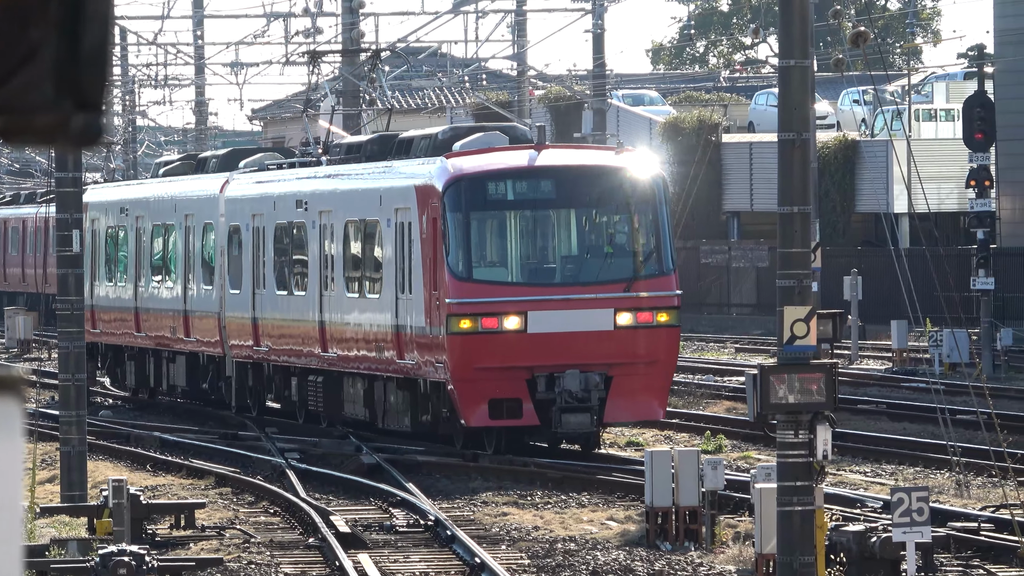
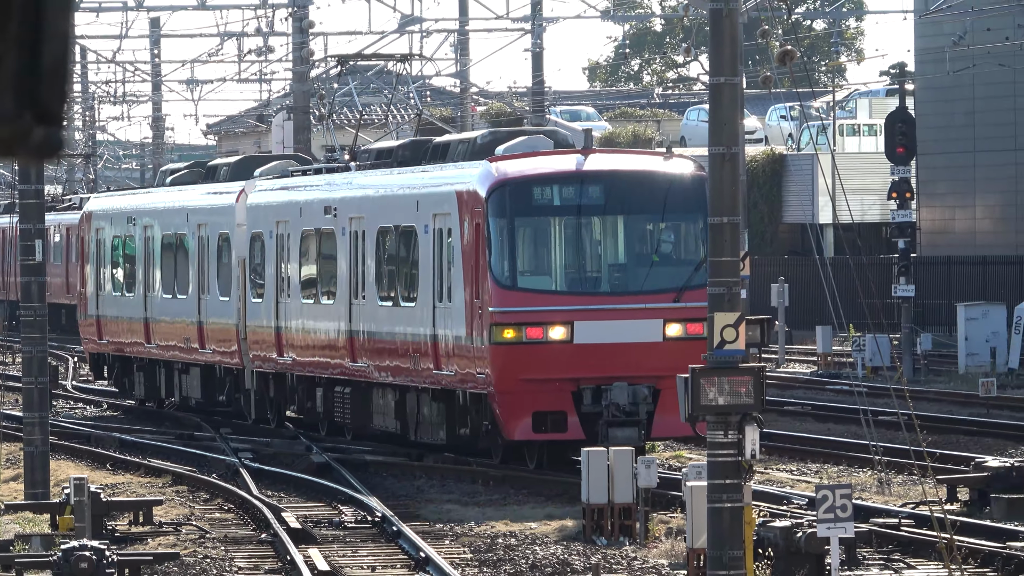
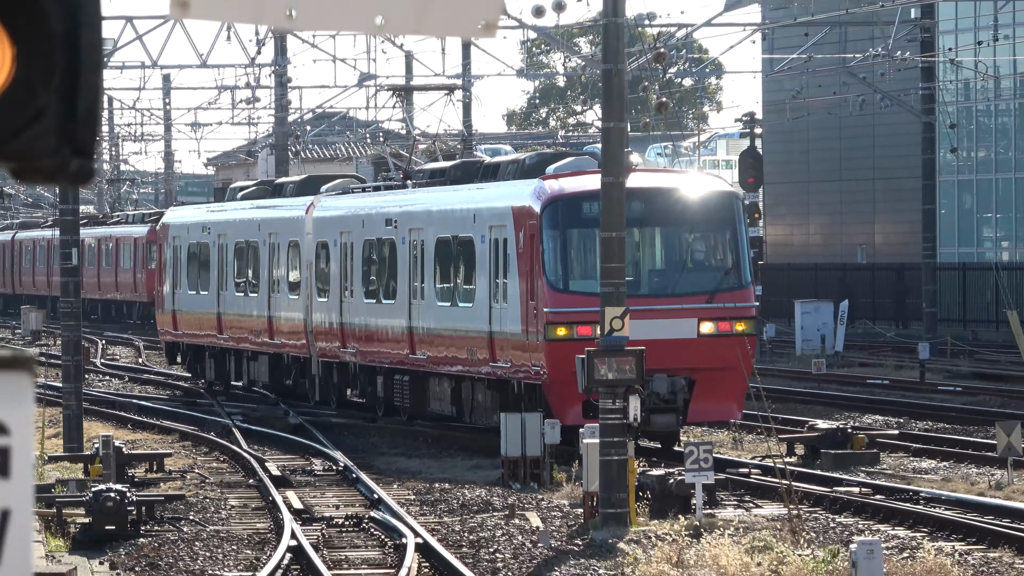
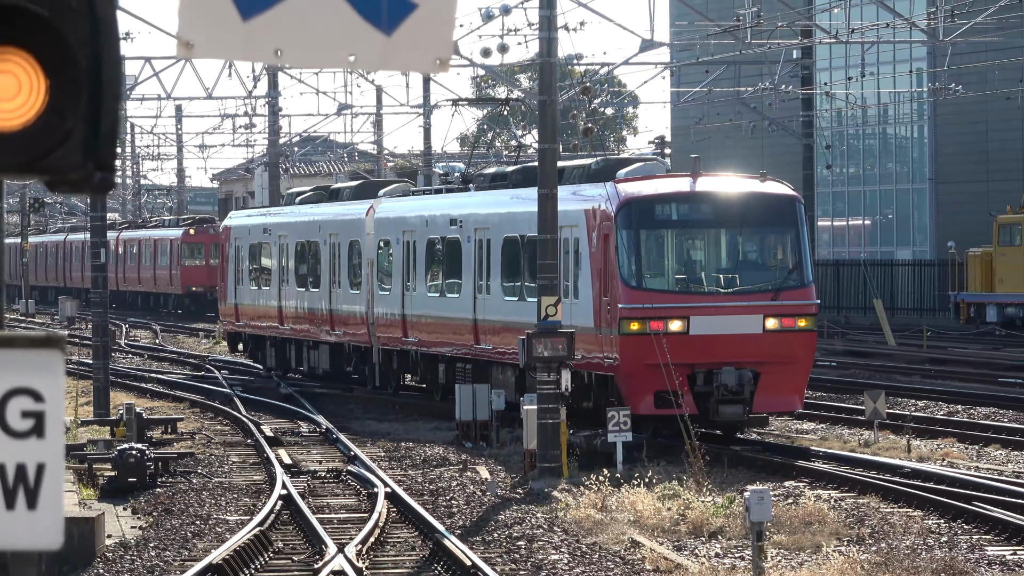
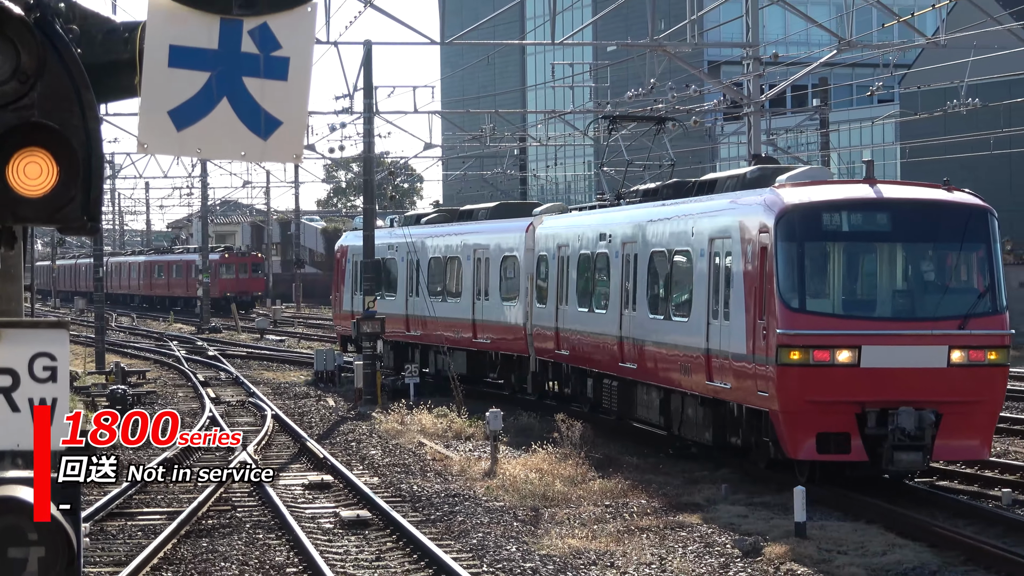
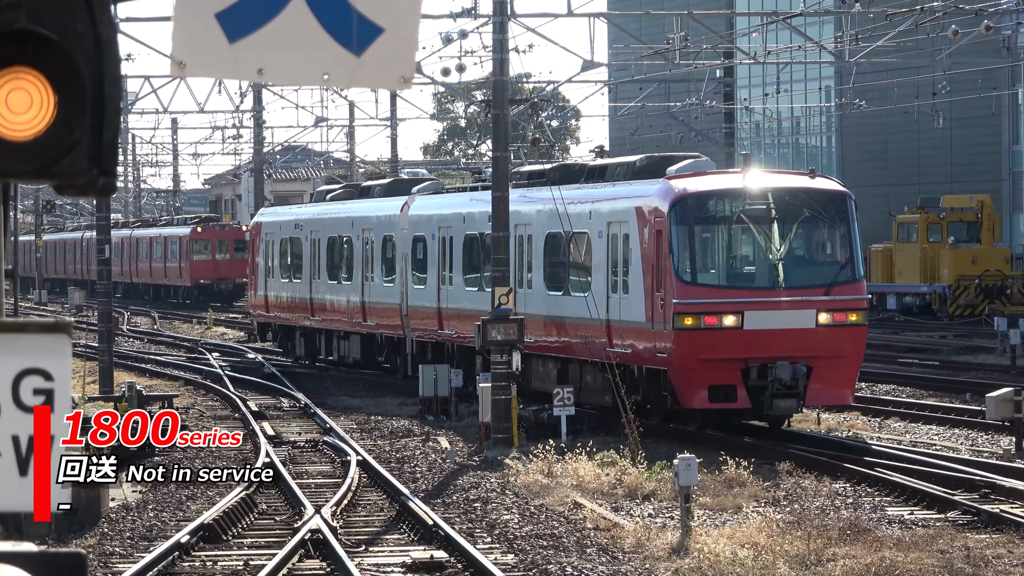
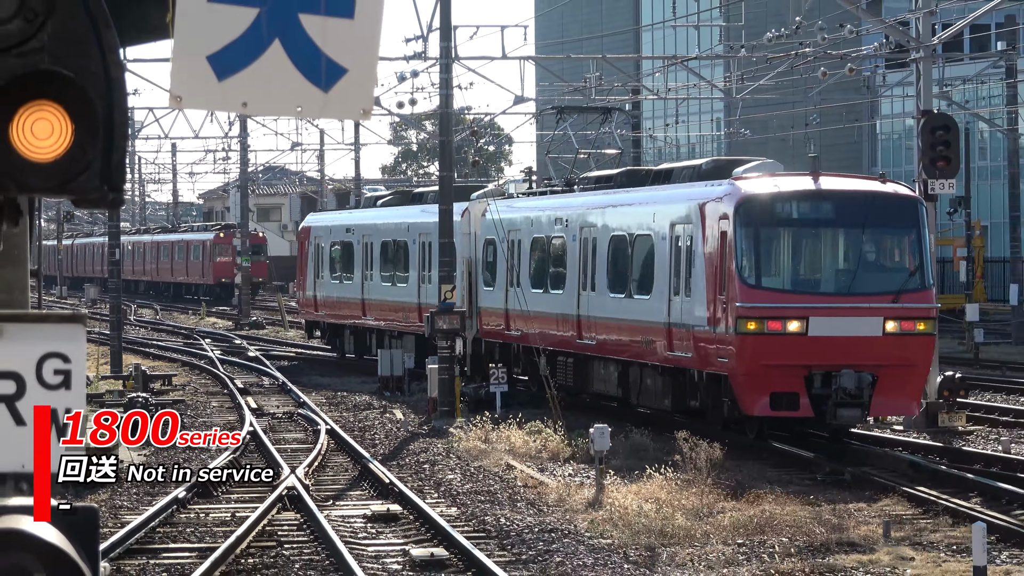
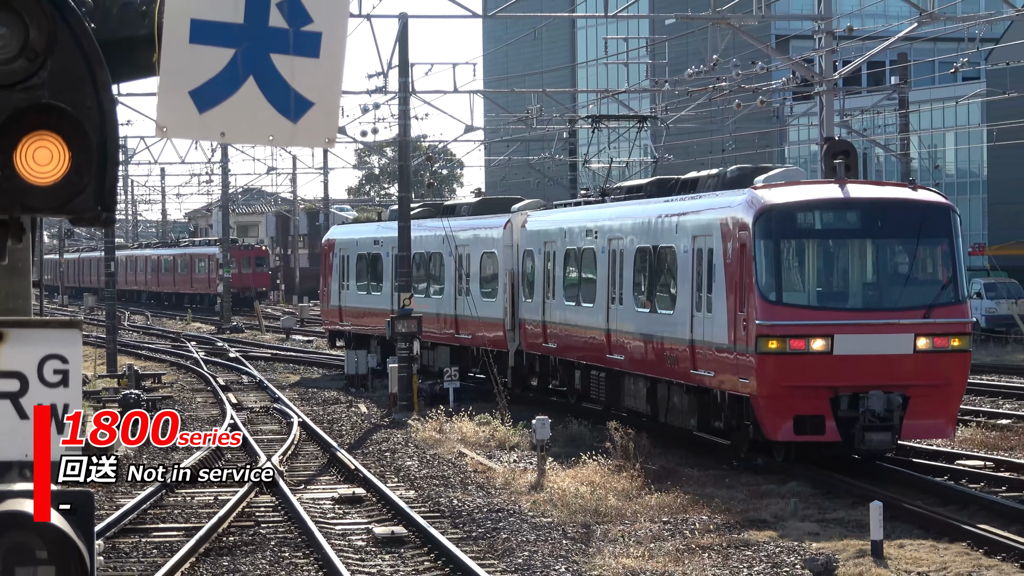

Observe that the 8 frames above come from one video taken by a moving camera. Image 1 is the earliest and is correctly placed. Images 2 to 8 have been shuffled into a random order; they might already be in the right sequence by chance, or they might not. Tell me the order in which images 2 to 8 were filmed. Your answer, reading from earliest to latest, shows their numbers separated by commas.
2, 3, 4, 6, 7, 8, 5
